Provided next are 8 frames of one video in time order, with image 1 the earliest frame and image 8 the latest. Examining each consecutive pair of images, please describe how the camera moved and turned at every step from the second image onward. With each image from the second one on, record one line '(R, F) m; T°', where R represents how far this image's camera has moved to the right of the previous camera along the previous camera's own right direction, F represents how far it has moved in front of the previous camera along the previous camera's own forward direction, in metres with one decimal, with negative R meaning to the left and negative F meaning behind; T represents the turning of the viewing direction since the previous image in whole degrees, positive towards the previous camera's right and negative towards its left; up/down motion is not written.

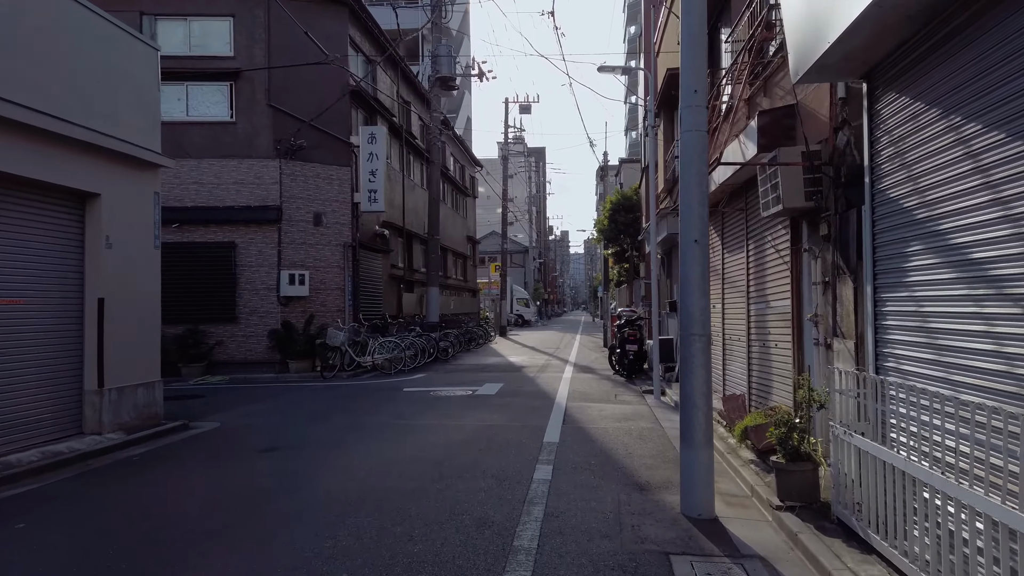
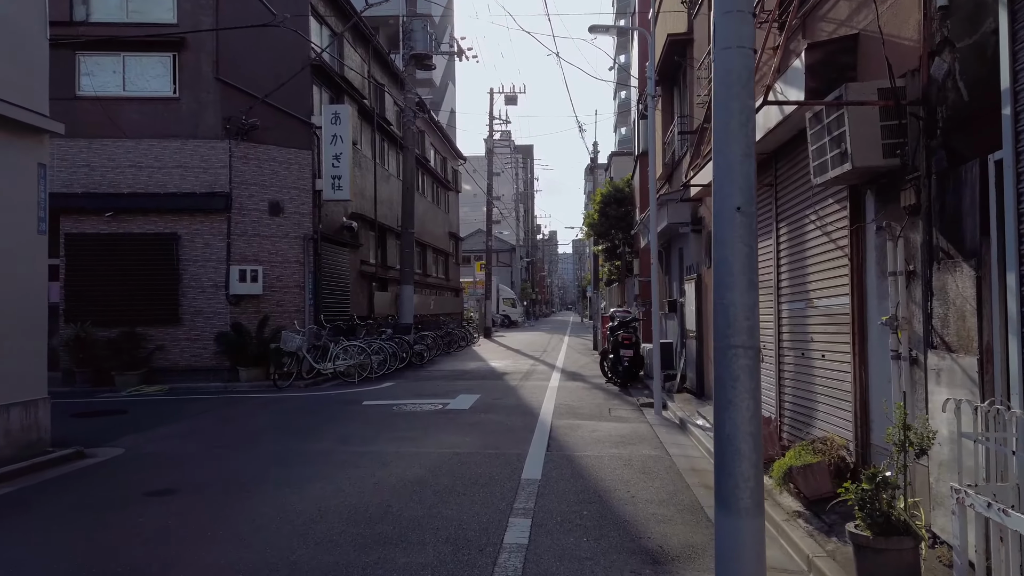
(+0.2, +2.0) m; +1°
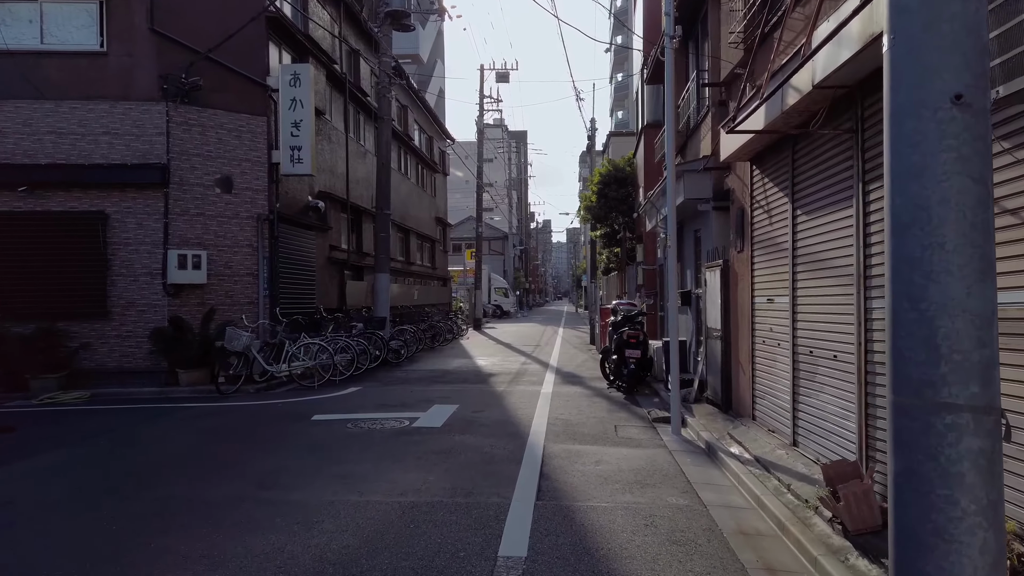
(+0.1, +2.3) m; 0°
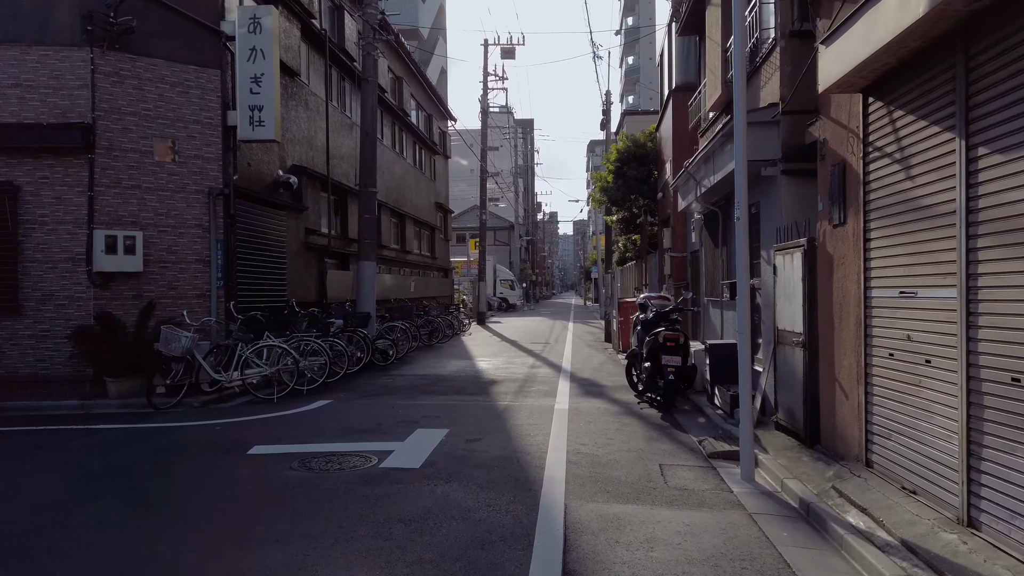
(0.0, +2.7) m; 0°
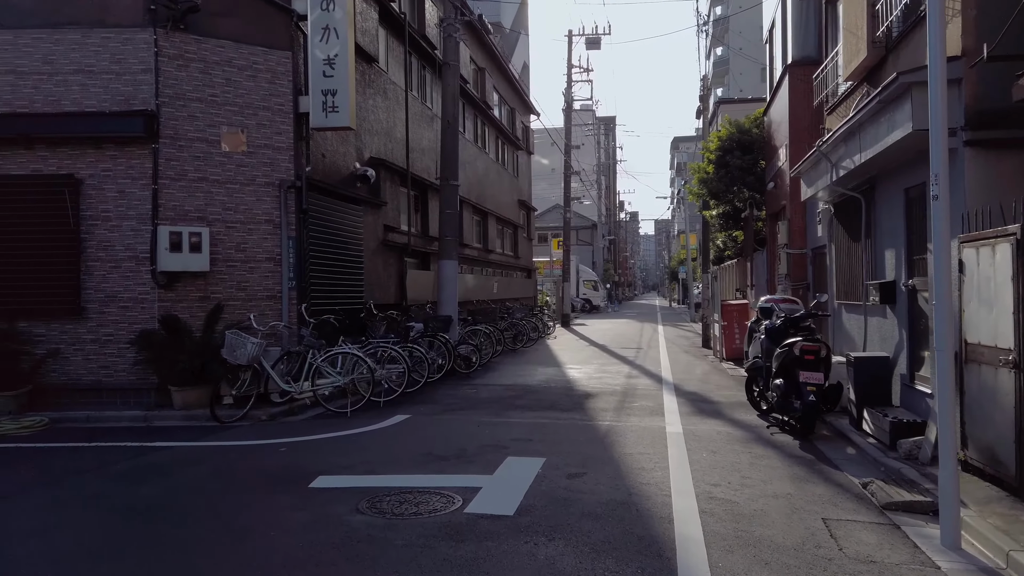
(-0.3, +1.4) m; -6°
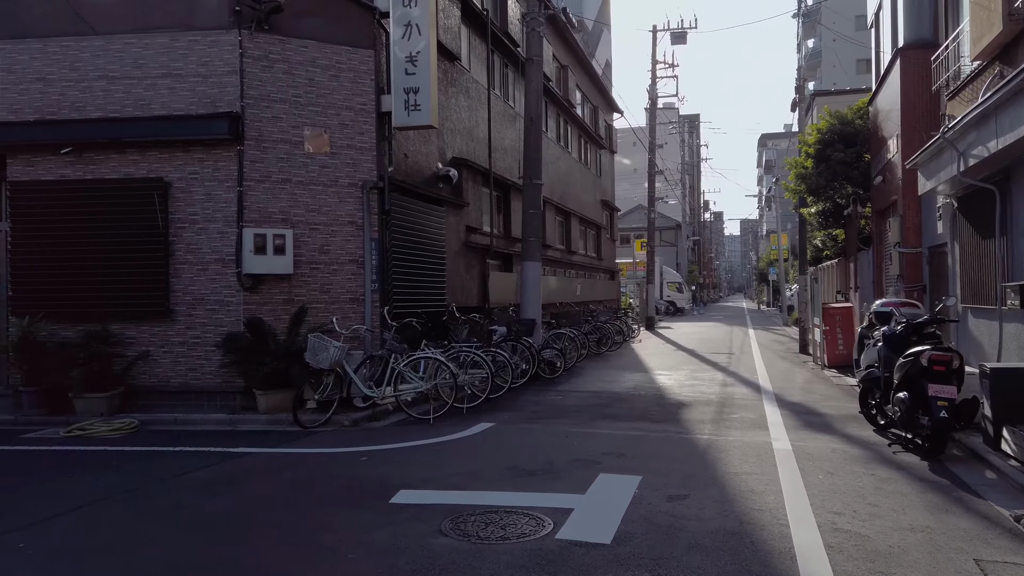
(-0.1, +0.5) m; -6°
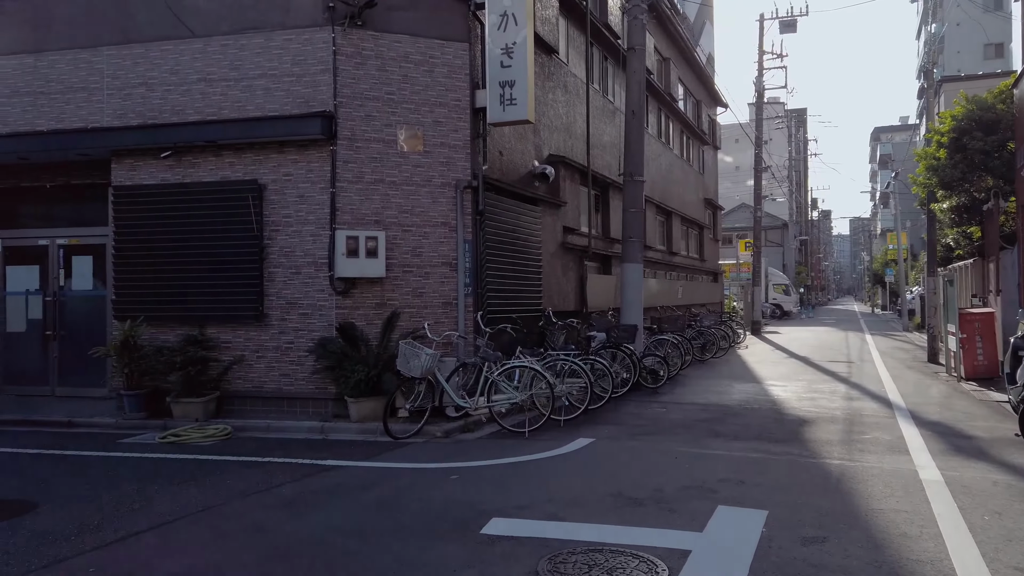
(-0.1, +0.7) m; -7°
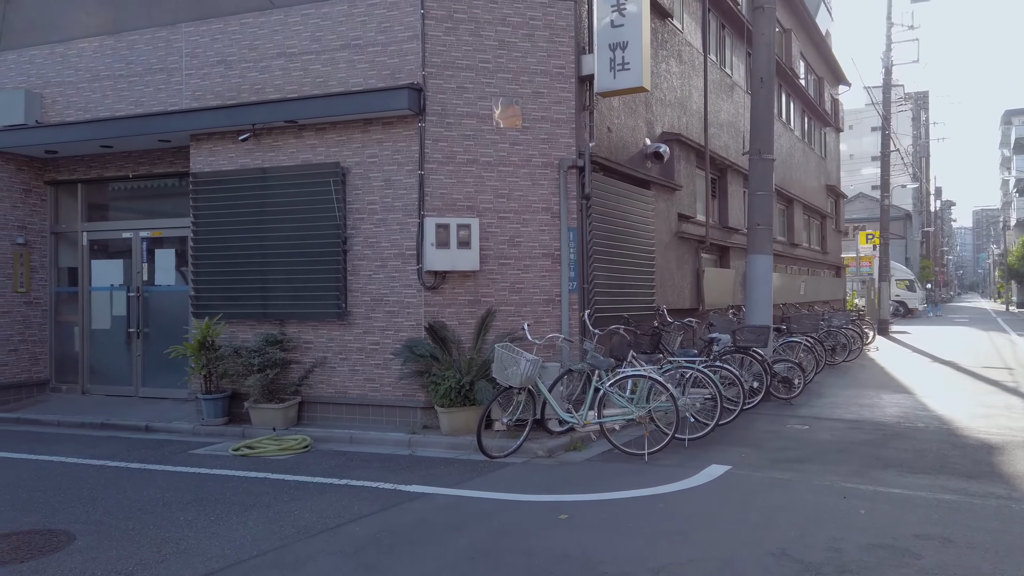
(-0.2, +1.3) m; -7°
